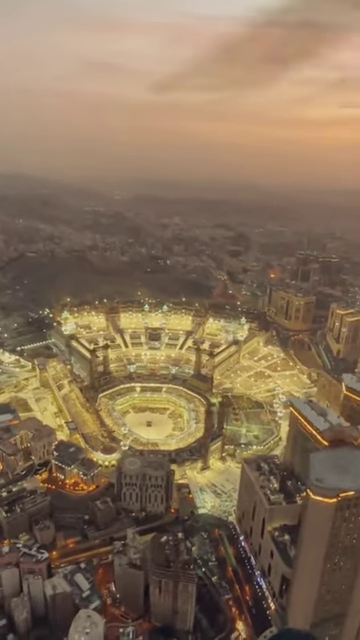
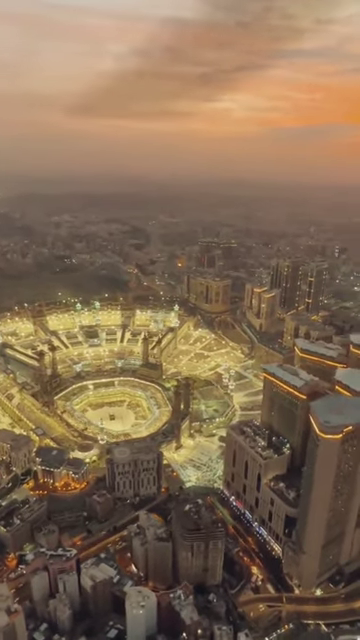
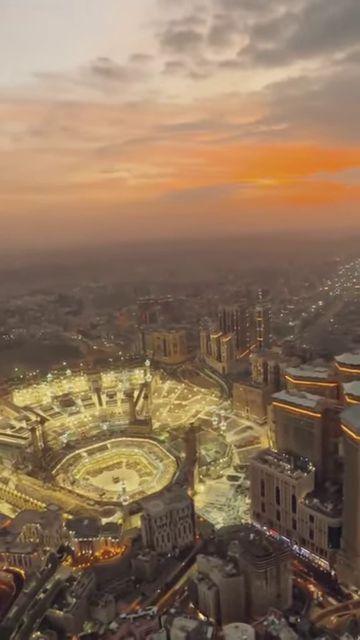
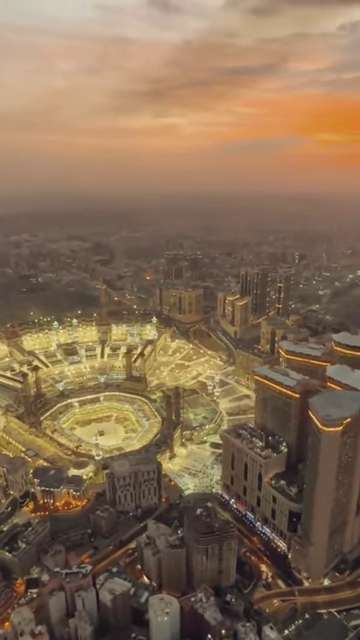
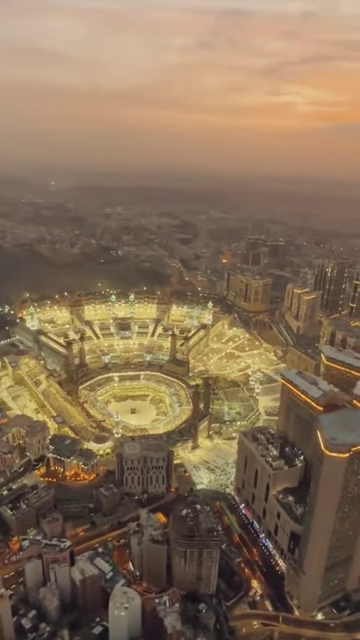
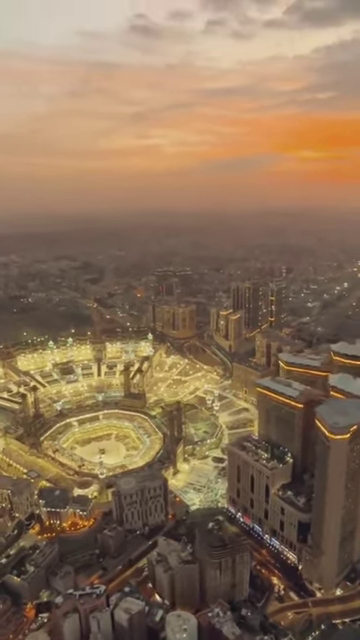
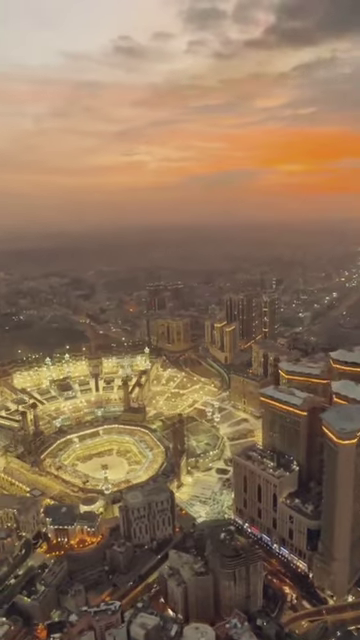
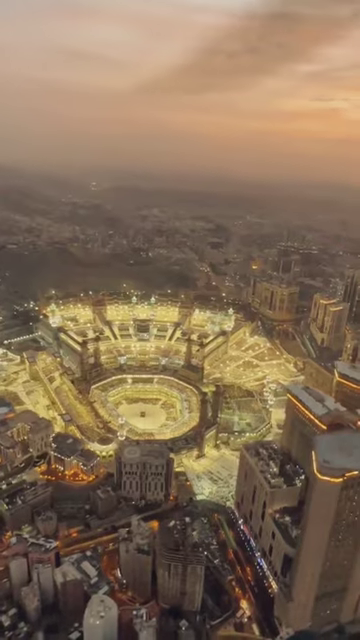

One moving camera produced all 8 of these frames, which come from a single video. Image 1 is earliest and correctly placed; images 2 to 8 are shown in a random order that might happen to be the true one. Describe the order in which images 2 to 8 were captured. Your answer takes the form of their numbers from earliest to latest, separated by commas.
8, 5, 2, 4, 6, 7, 3
